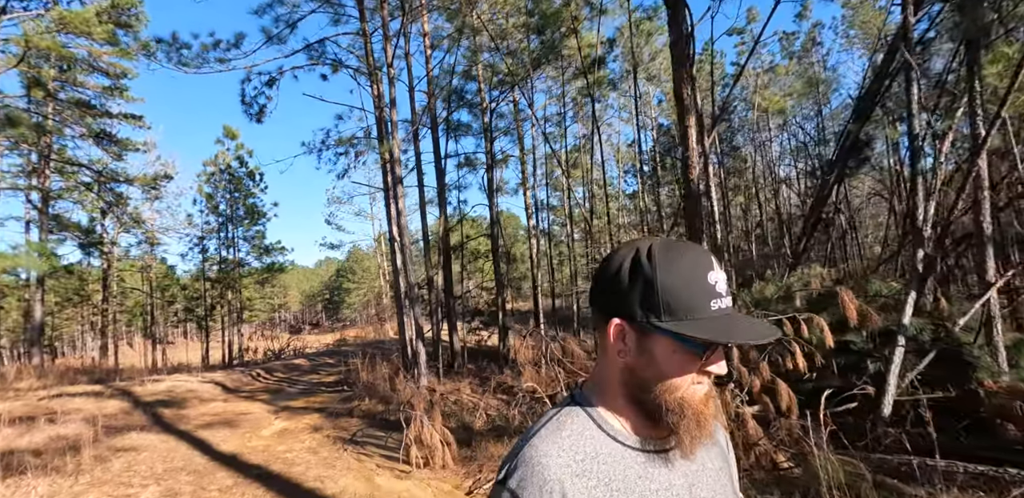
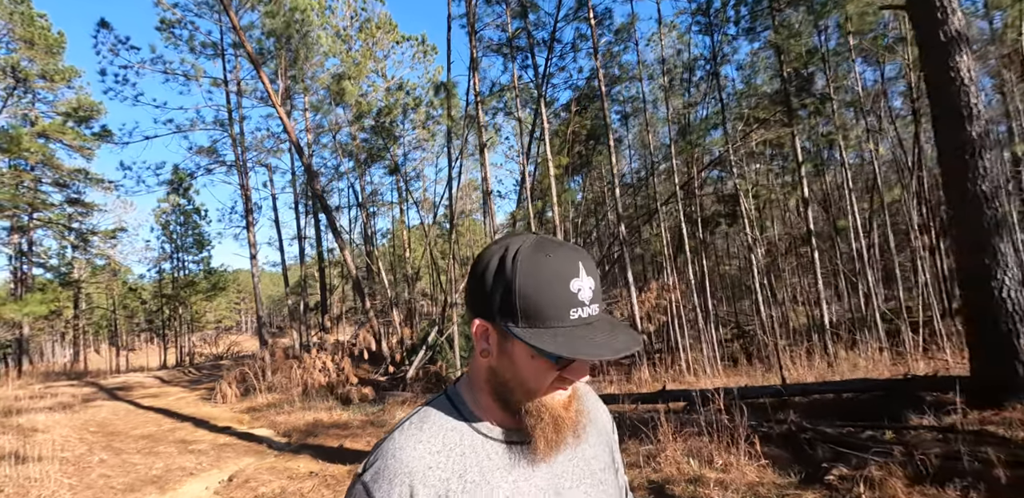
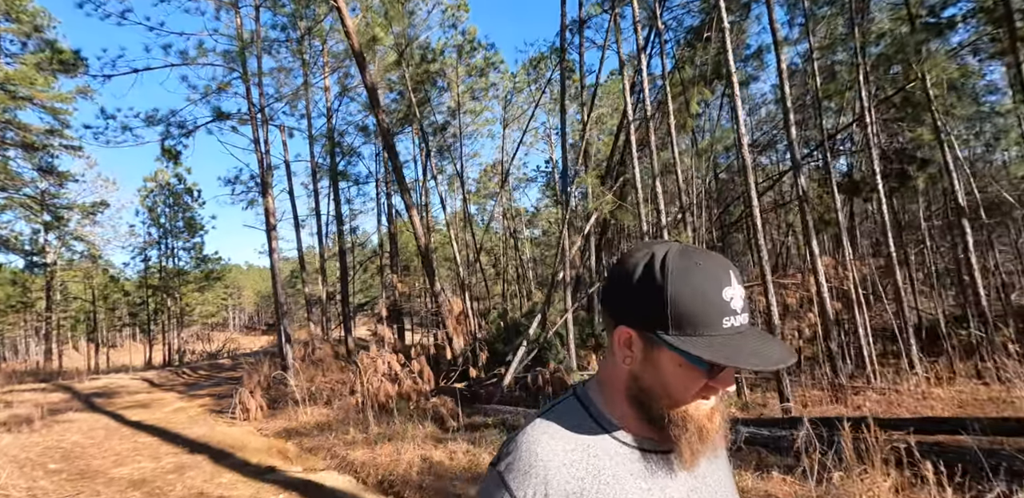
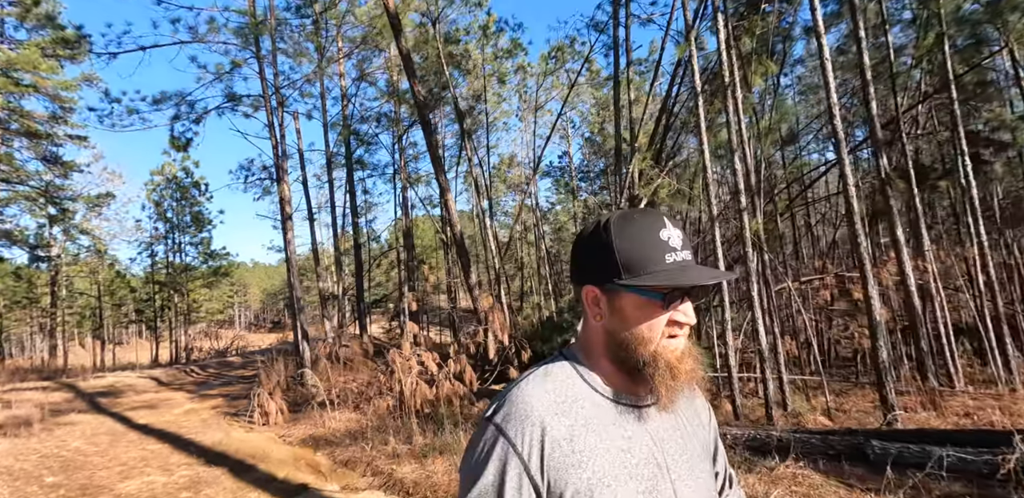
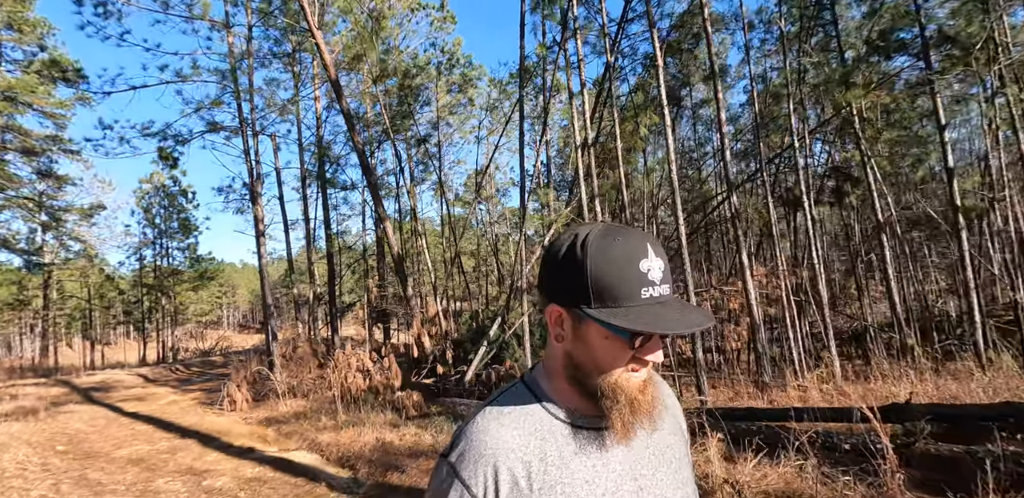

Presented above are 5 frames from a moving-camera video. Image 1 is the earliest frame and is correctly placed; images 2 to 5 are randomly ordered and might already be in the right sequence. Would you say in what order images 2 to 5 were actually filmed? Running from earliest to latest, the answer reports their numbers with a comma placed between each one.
4, 3, 5, 2
